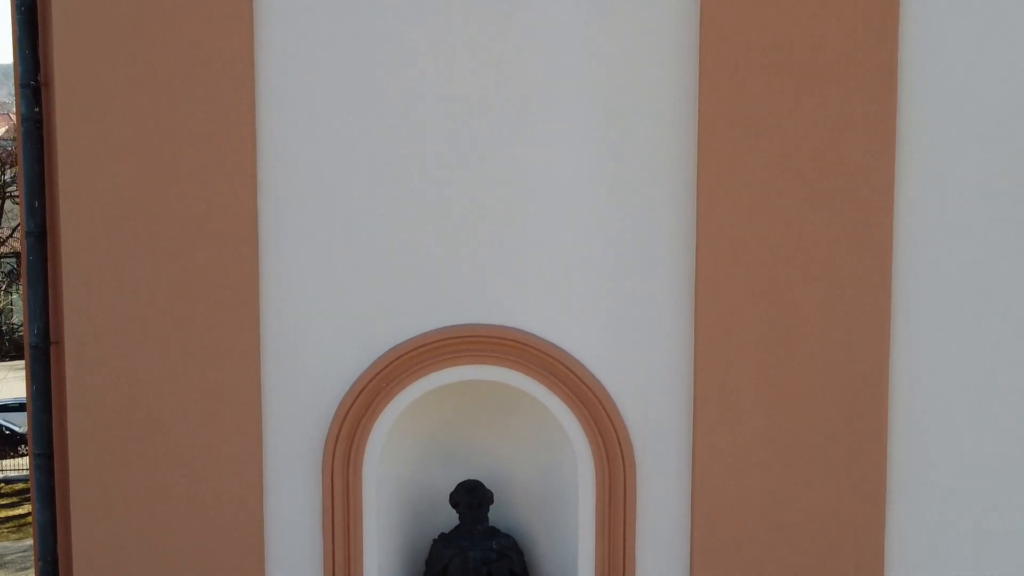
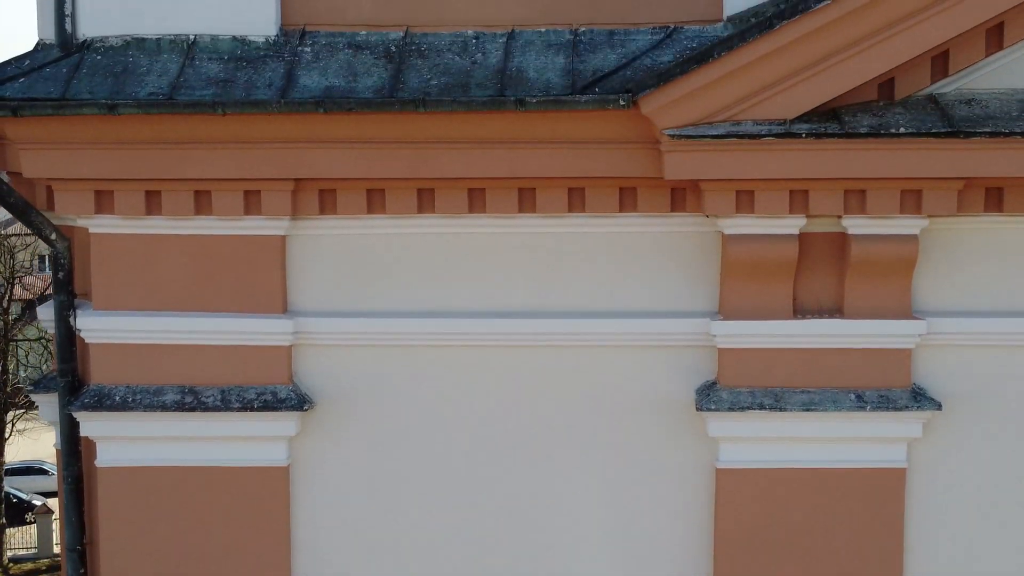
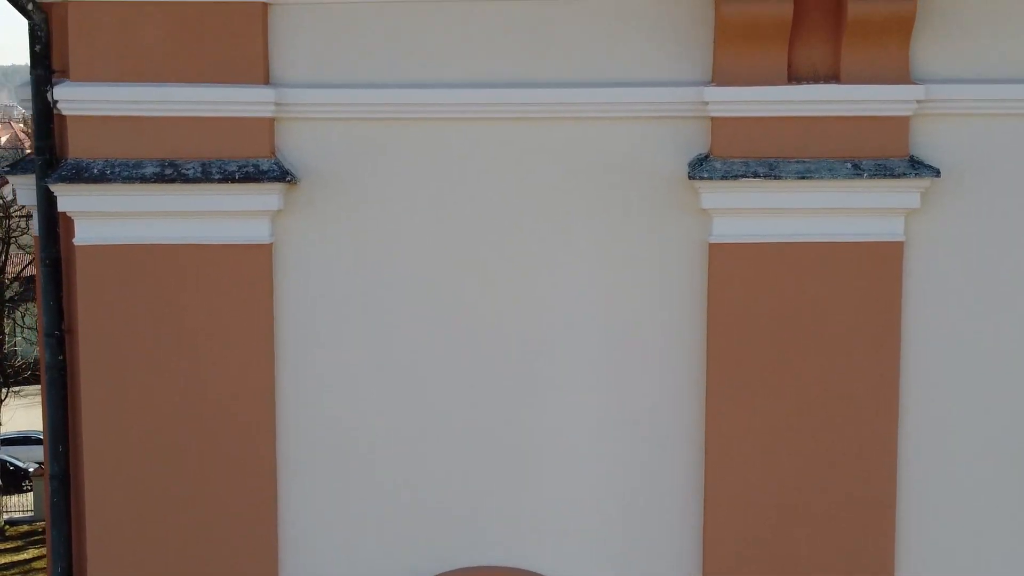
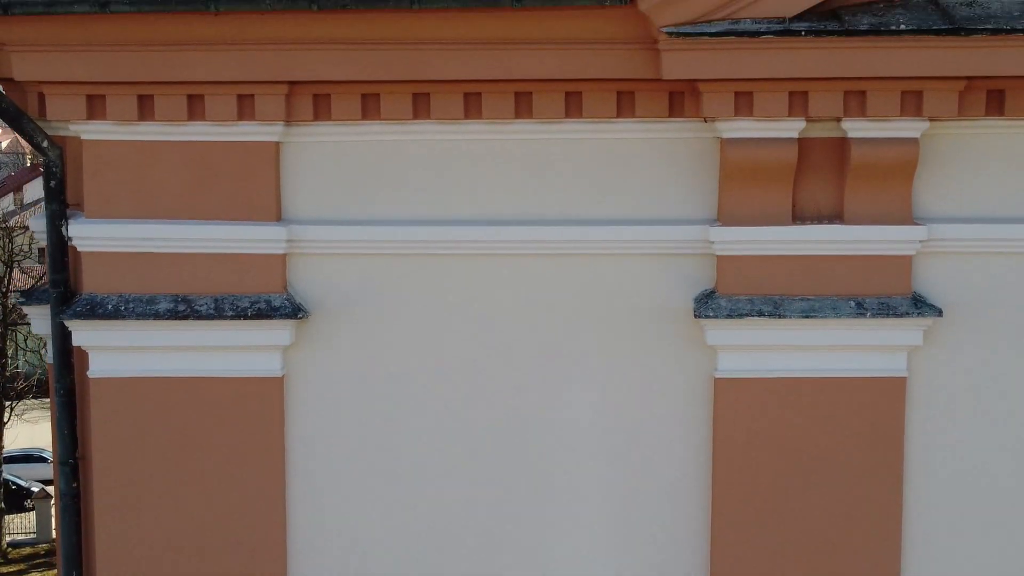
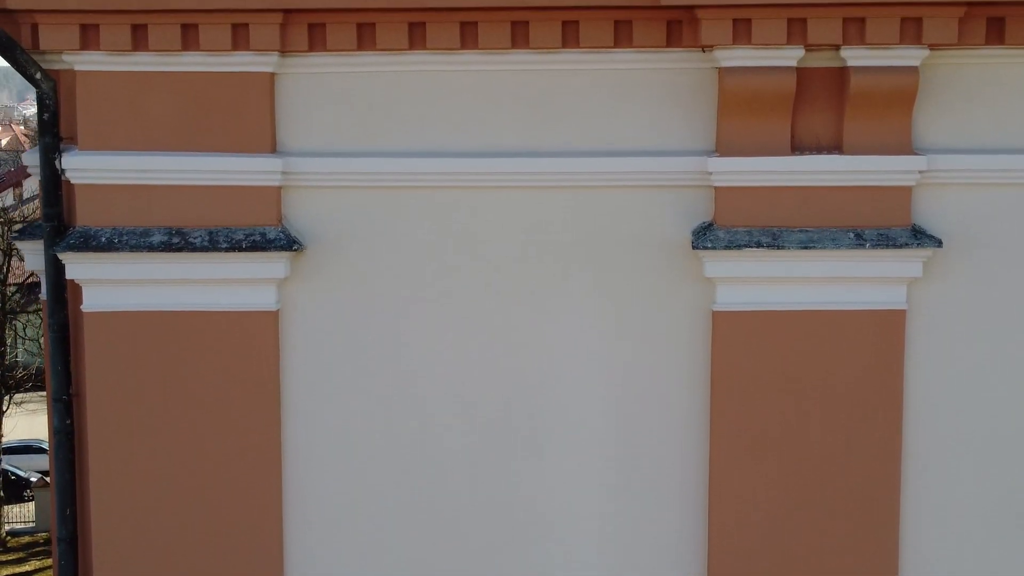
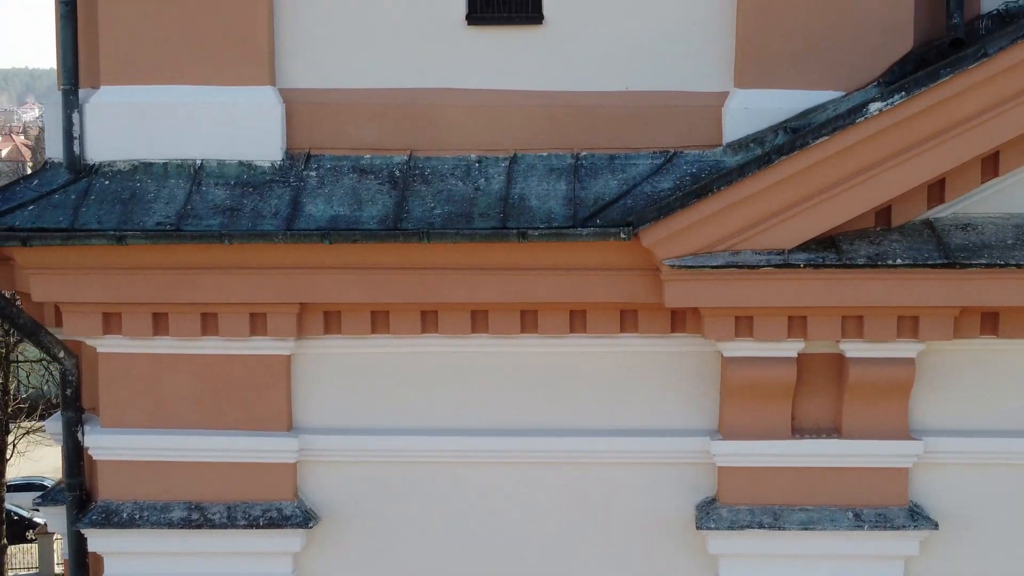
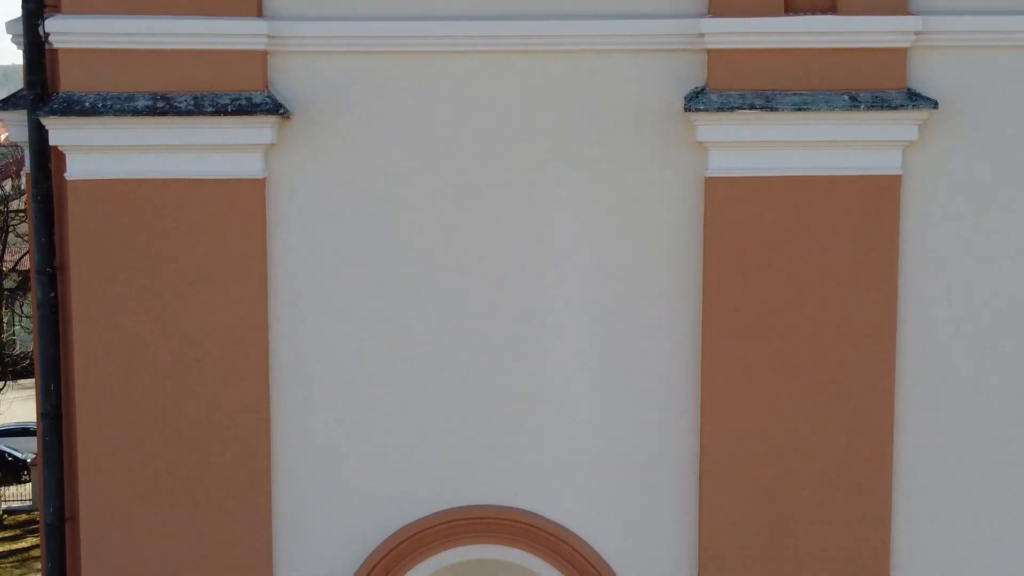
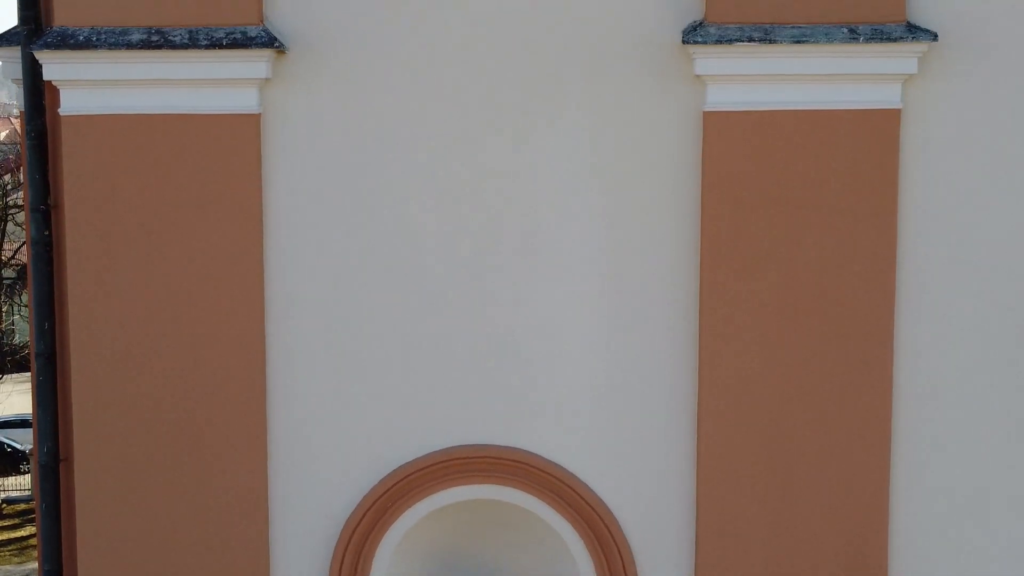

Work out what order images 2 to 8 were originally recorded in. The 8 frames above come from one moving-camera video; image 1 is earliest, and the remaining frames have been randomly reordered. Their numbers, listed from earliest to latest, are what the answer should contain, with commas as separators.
8, 7, 3, 5, 4, 2, 6
